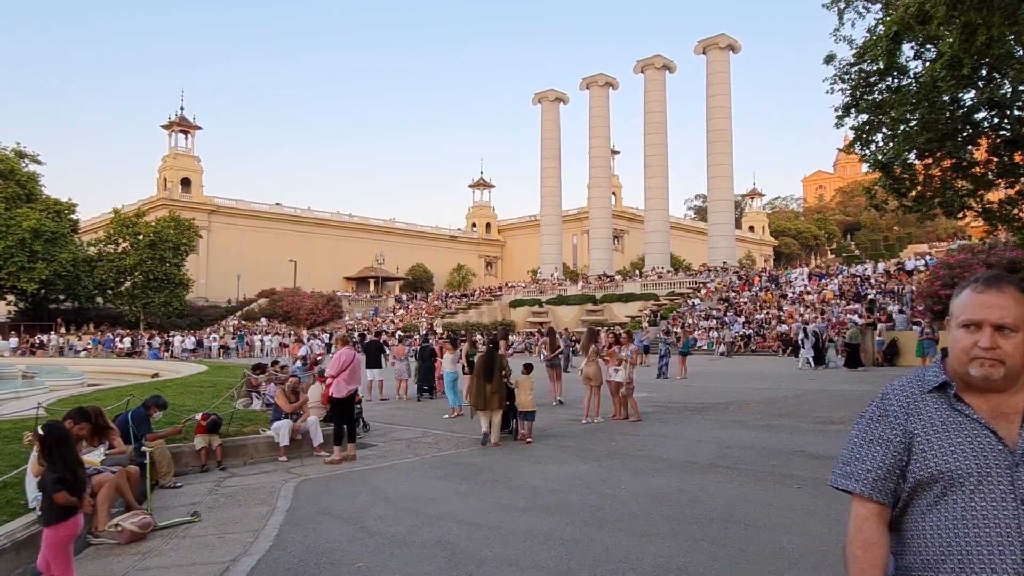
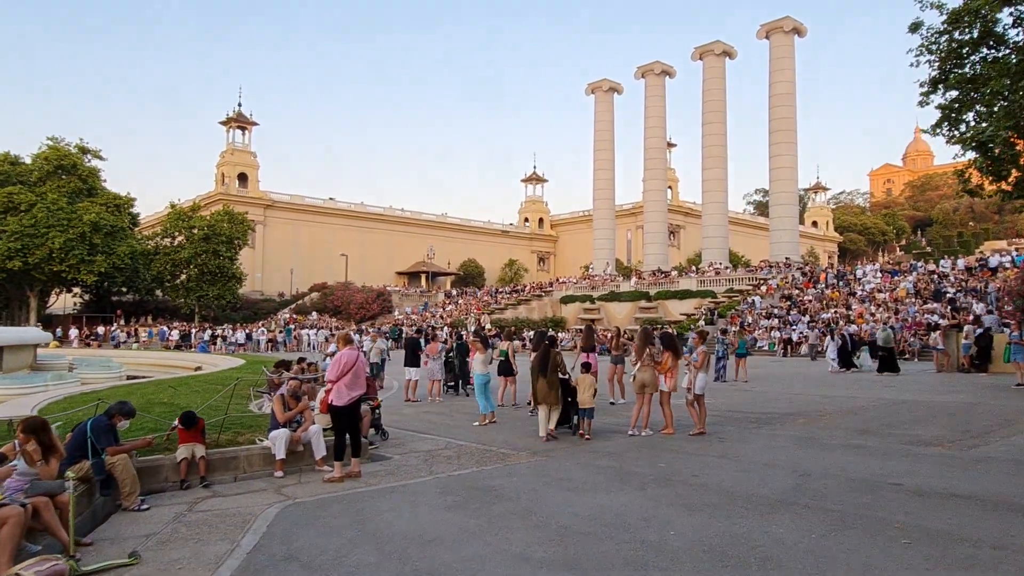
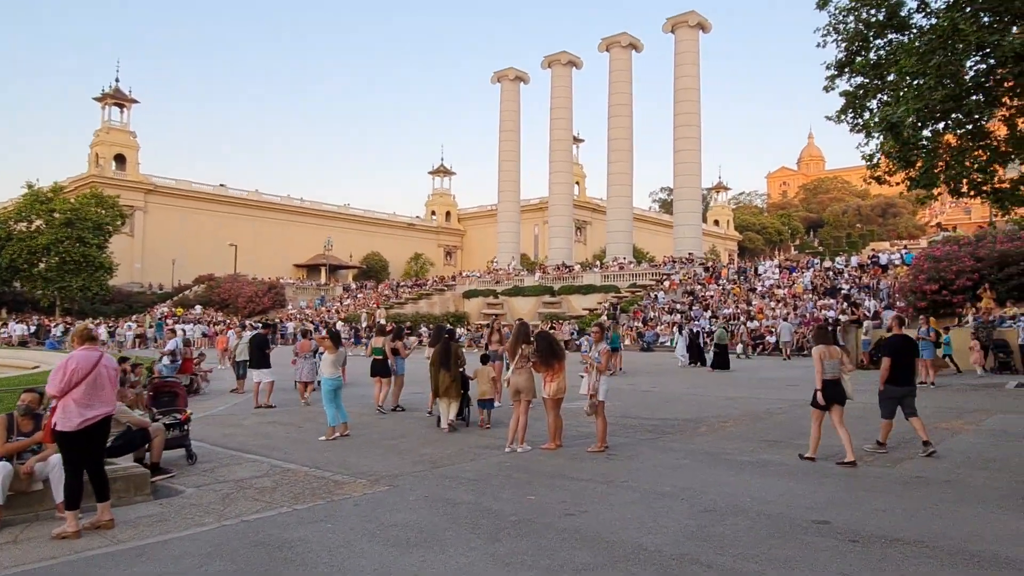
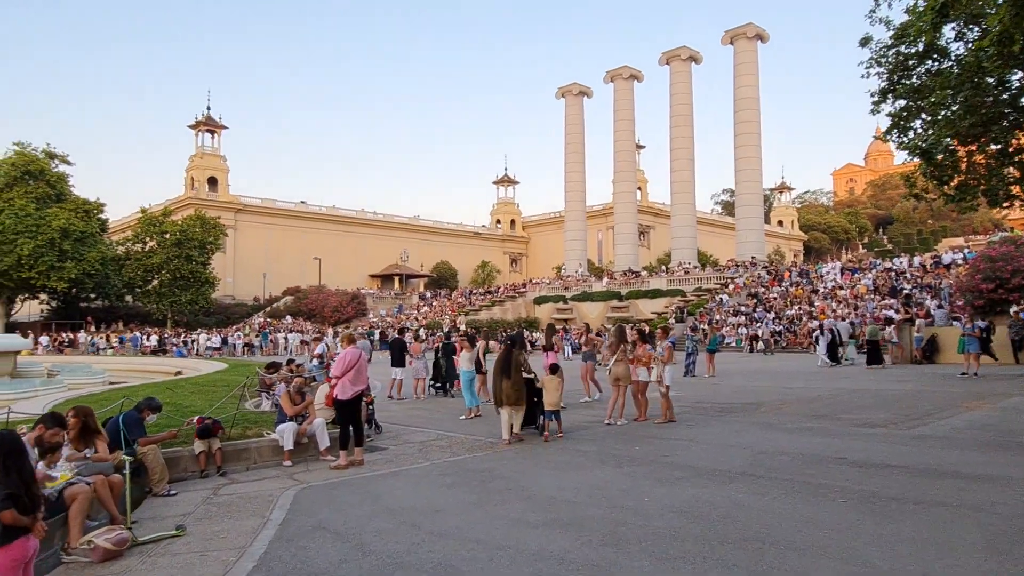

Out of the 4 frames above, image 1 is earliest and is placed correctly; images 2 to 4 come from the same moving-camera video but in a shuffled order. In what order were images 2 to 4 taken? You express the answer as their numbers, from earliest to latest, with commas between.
4, 2, 3
